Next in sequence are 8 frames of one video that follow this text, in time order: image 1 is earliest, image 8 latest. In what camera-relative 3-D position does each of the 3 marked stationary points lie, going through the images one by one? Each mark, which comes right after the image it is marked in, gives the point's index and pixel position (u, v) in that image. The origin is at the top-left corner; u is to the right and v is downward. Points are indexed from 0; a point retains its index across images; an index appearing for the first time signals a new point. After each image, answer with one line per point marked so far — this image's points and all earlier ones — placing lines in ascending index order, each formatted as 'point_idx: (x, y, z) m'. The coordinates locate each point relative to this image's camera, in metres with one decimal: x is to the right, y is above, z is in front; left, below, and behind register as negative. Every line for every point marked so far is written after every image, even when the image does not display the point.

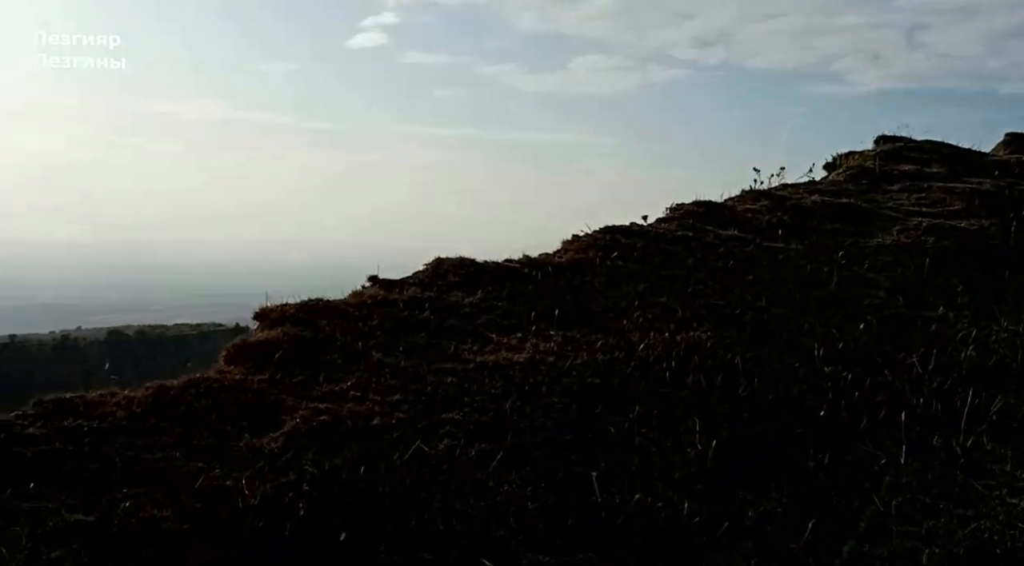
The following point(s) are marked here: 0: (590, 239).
0: (+0.7, +0.4, +9.0) m
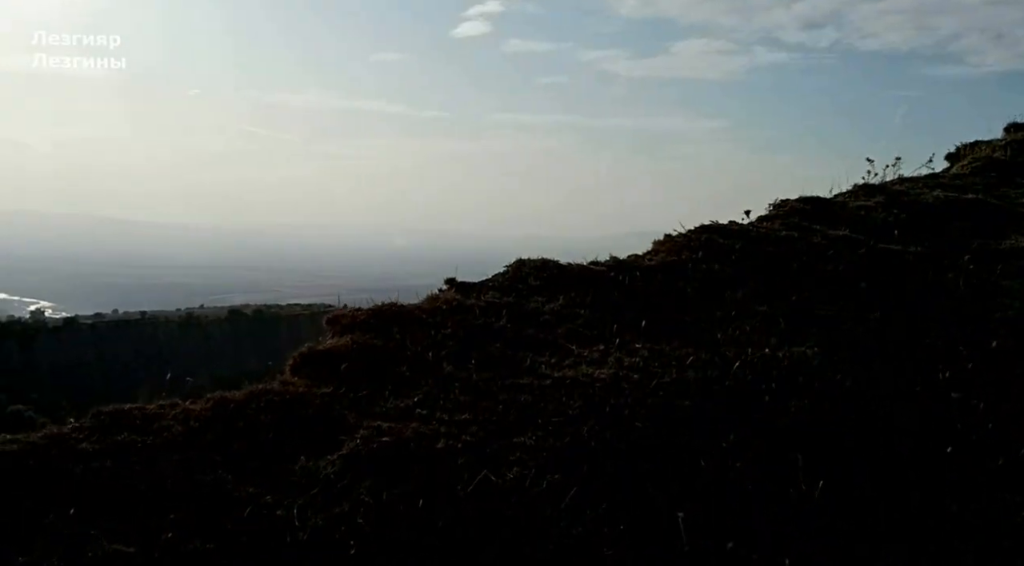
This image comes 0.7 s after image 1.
0: (+1.5, +0.4, +8.3) m
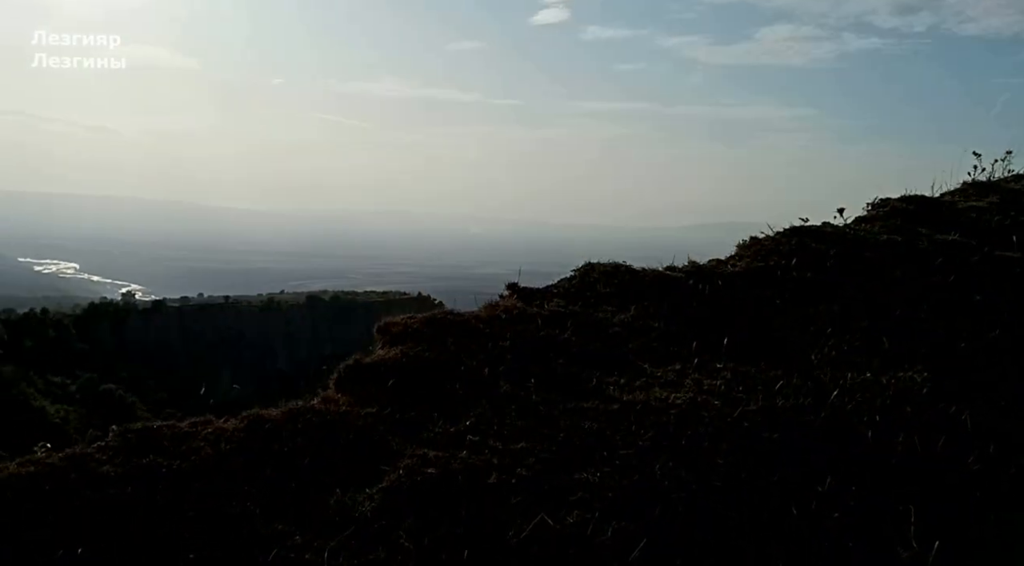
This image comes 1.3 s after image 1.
0: (+2.1, +0.3, +7.5) m
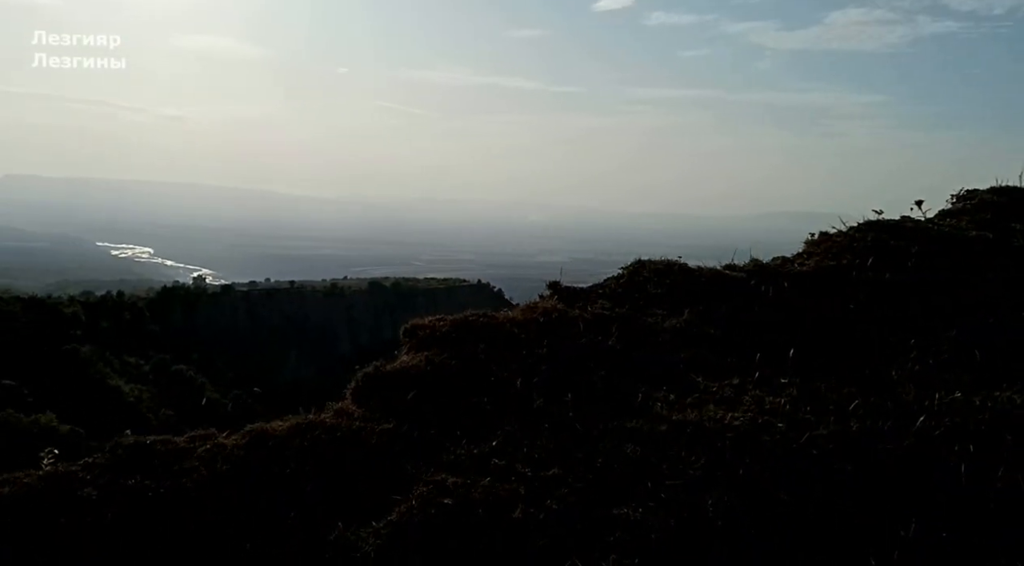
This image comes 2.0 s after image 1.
0: (+2.4, +0.3, +6.8) m
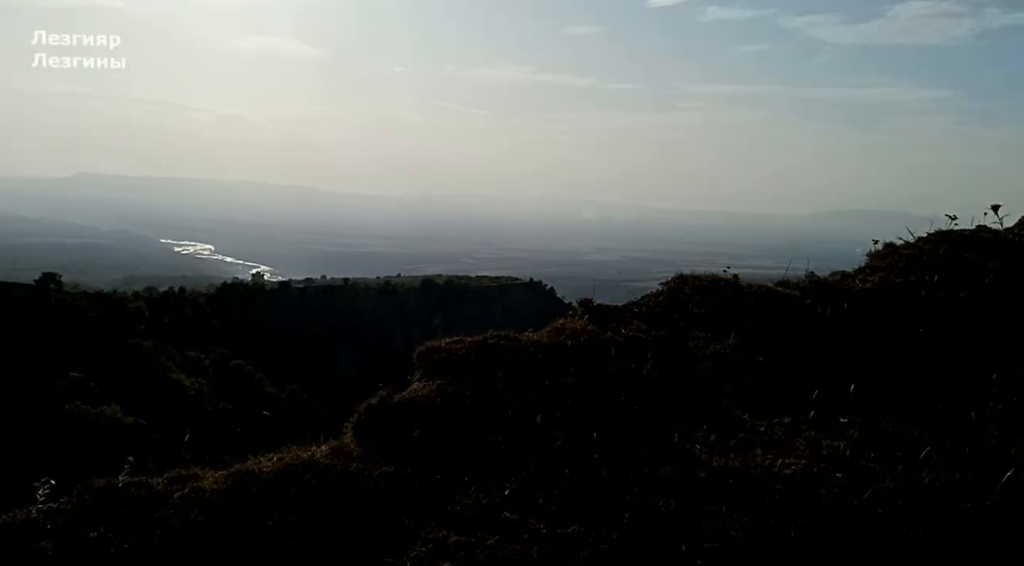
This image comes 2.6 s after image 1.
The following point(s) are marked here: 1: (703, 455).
0: (+2.5, +0.2, +6.0) m
1: (+0.9, -0.8, +4.3) m
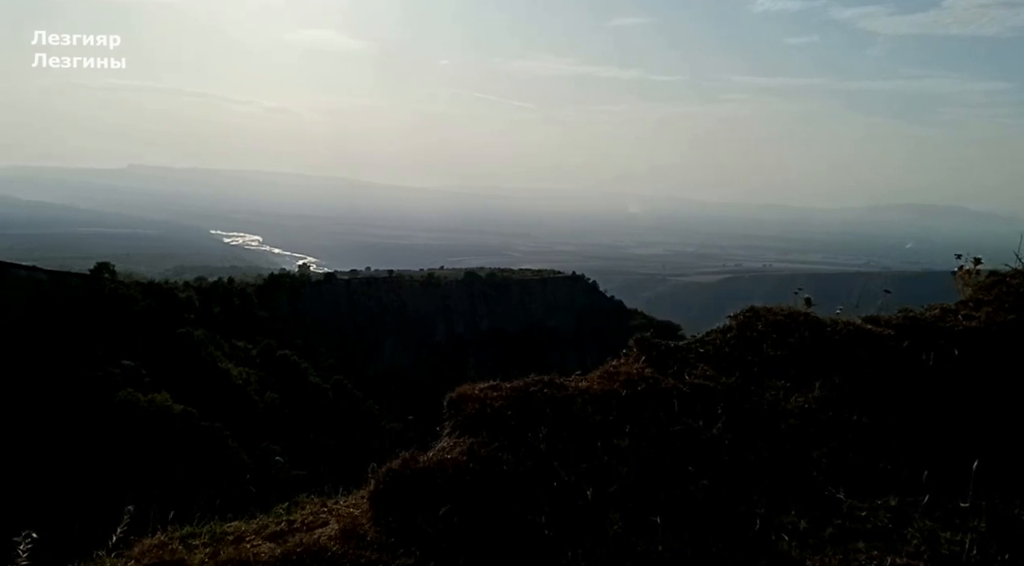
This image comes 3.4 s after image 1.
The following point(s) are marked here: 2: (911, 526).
0: (+2.8, 0.0, +5.2) m
1: (+1.0, -1.0, +3.5) m
2: (+1.5, -0.9, +3.5) m
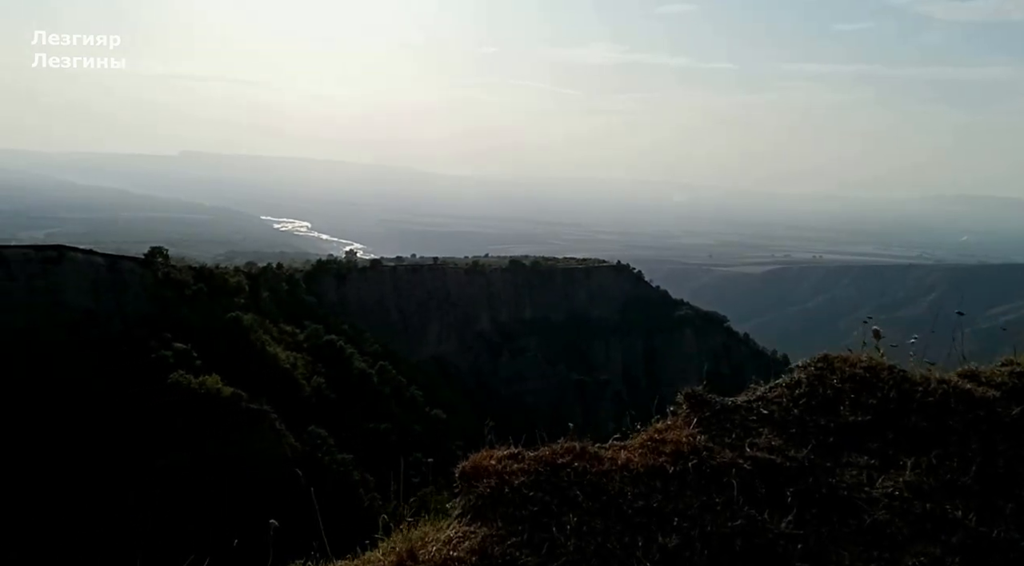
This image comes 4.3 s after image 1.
0: (+2.9, -0.2, +4.3) m
1: (+1.1, -1.2, +2.7) m
2: (+1.5, -1.2, +2.7) m
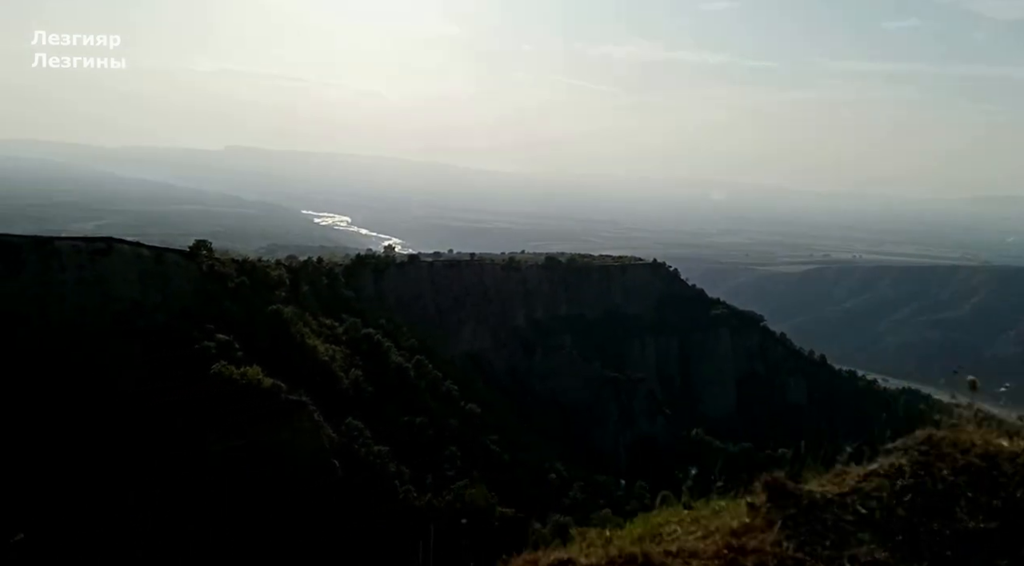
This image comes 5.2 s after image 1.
0: (+3.0, -0.2, +4.4) m
1: (+1.1, -1.1, +2.9) m
2: (+1.5, -1.1, +2.9) m
